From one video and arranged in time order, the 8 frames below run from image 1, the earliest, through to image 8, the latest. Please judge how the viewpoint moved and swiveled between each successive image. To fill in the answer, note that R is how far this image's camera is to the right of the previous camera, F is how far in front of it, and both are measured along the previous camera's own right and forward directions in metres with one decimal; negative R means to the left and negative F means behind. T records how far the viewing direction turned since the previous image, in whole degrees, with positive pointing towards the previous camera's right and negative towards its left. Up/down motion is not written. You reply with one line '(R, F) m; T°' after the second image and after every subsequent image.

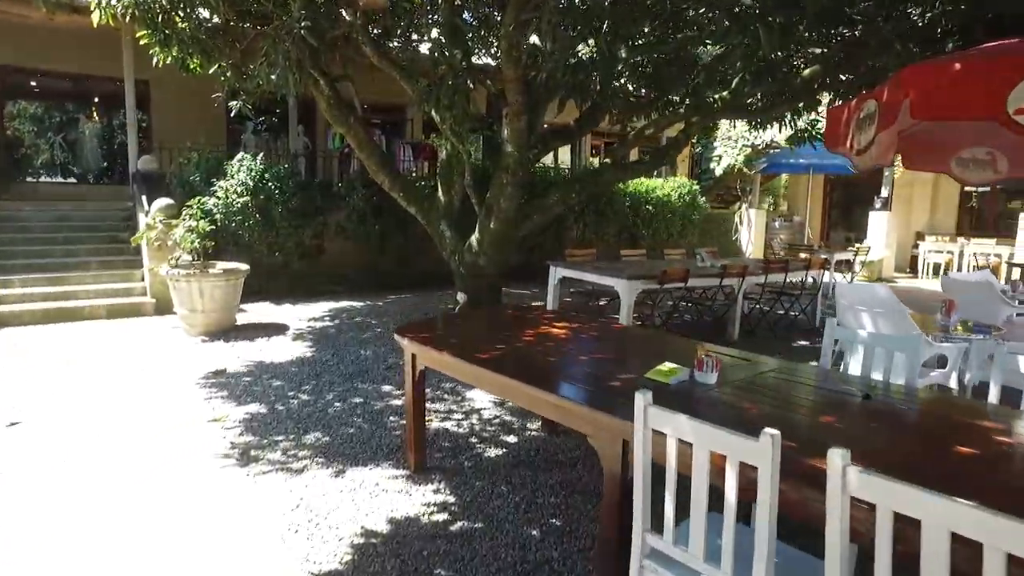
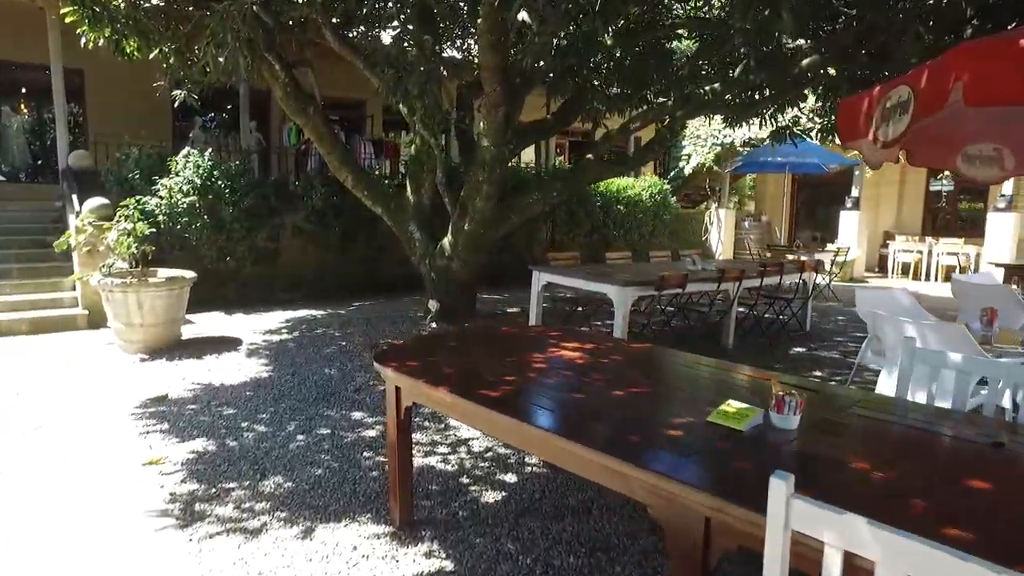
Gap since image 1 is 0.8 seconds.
(-0.2, +0.6) m; +4°
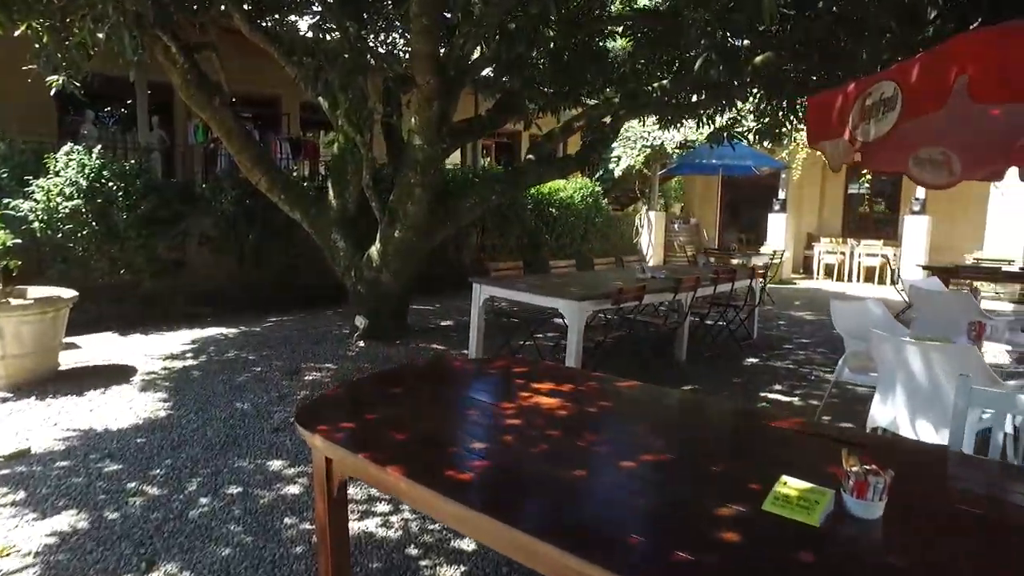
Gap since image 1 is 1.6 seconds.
(-0.1, +0.6) m; +6°
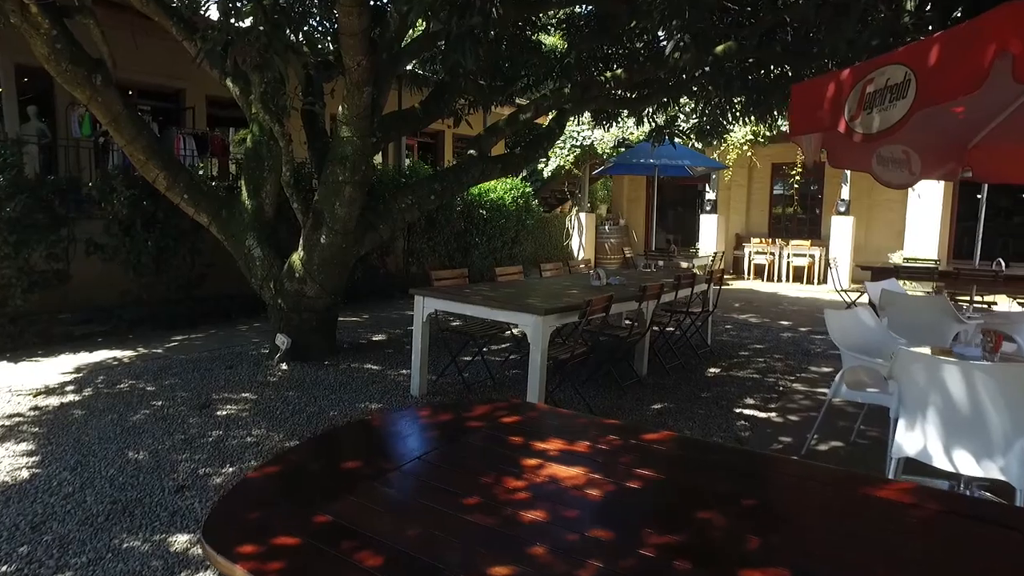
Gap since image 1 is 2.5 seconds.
(-0.2, +0.6) m; +7°
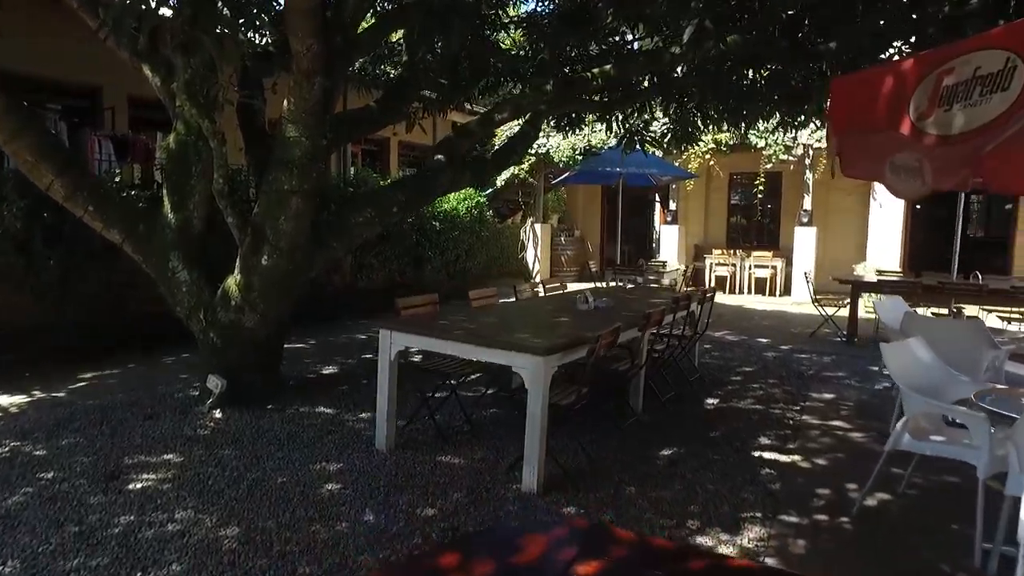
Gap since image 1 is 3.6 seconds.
(-0.3, +0.8) m; +5°
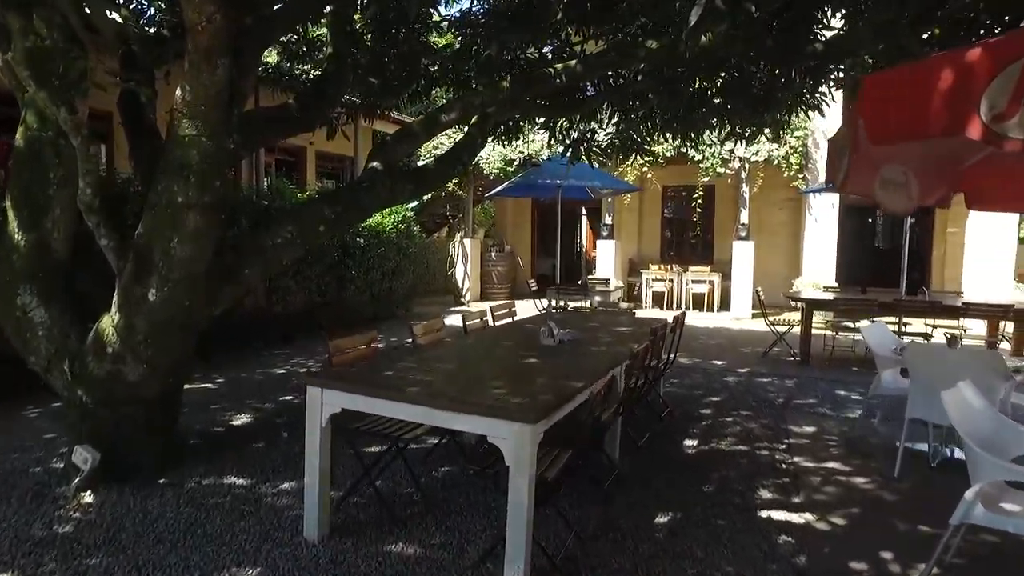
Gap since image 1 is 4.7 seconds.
(-0.2, +0.8) m; +7°
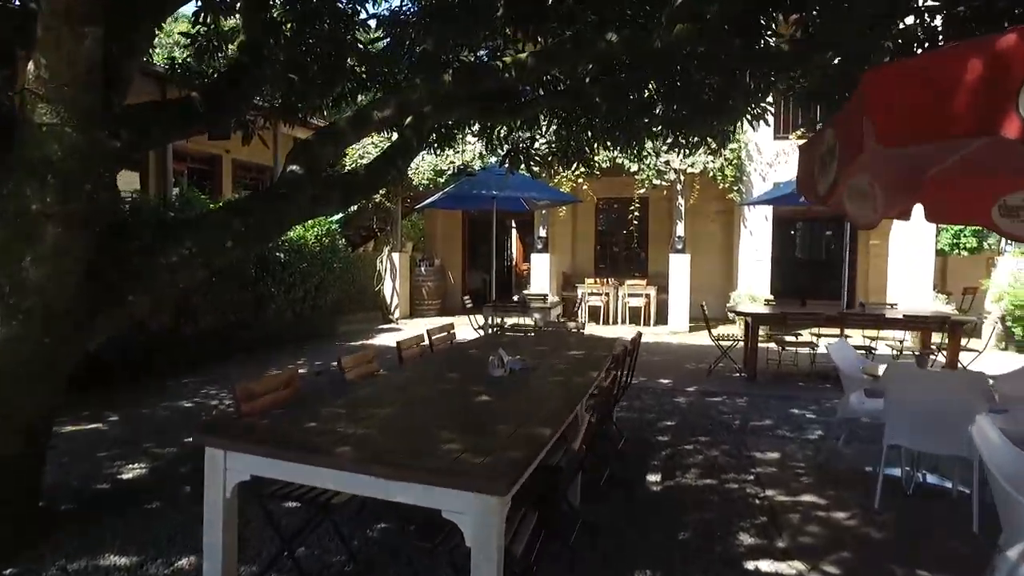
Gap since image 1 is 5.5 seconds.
(-0.1, +0.5) m; +6°
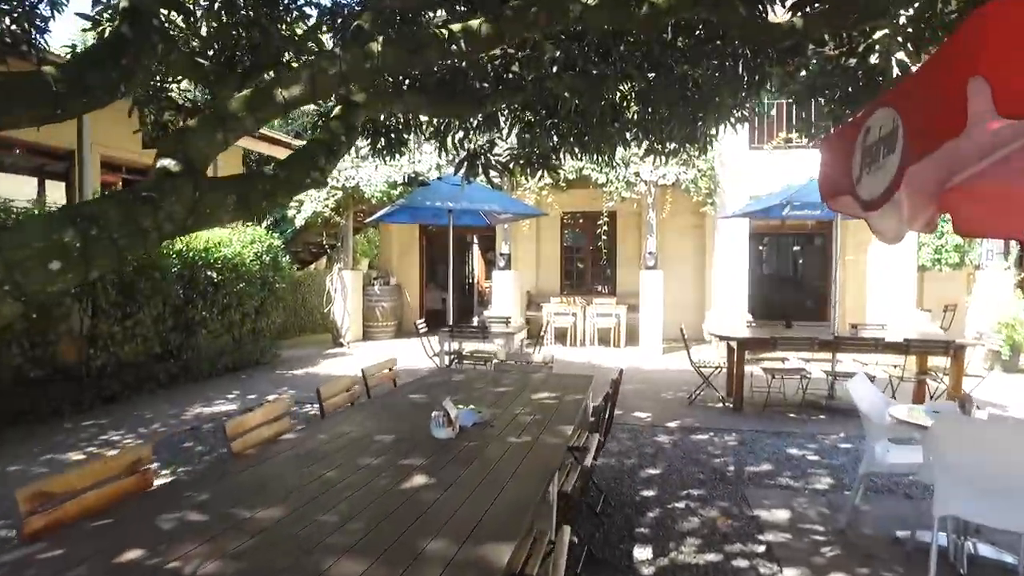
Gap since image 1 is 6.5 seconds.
(+0.1, +0.9) m; +3°
